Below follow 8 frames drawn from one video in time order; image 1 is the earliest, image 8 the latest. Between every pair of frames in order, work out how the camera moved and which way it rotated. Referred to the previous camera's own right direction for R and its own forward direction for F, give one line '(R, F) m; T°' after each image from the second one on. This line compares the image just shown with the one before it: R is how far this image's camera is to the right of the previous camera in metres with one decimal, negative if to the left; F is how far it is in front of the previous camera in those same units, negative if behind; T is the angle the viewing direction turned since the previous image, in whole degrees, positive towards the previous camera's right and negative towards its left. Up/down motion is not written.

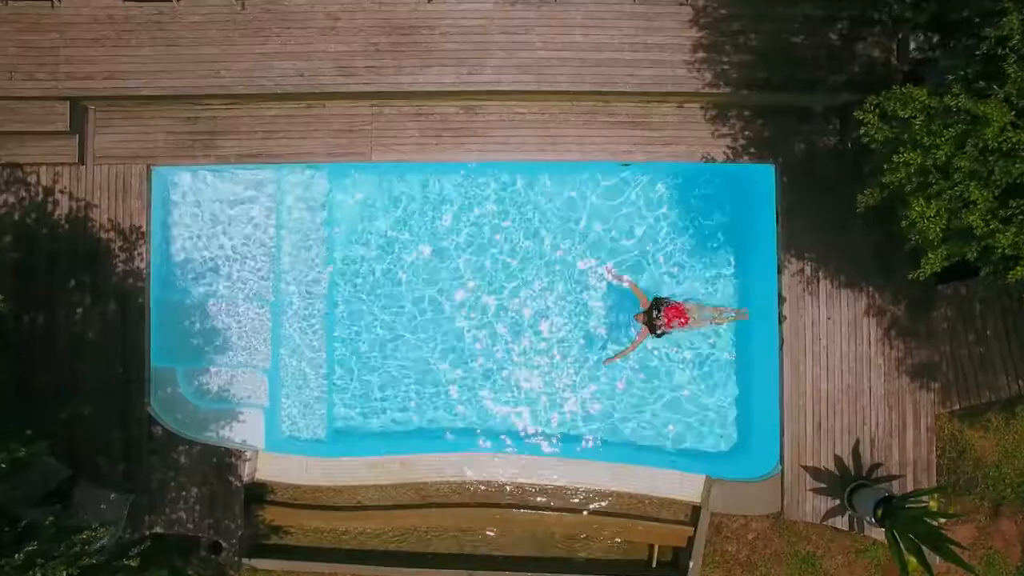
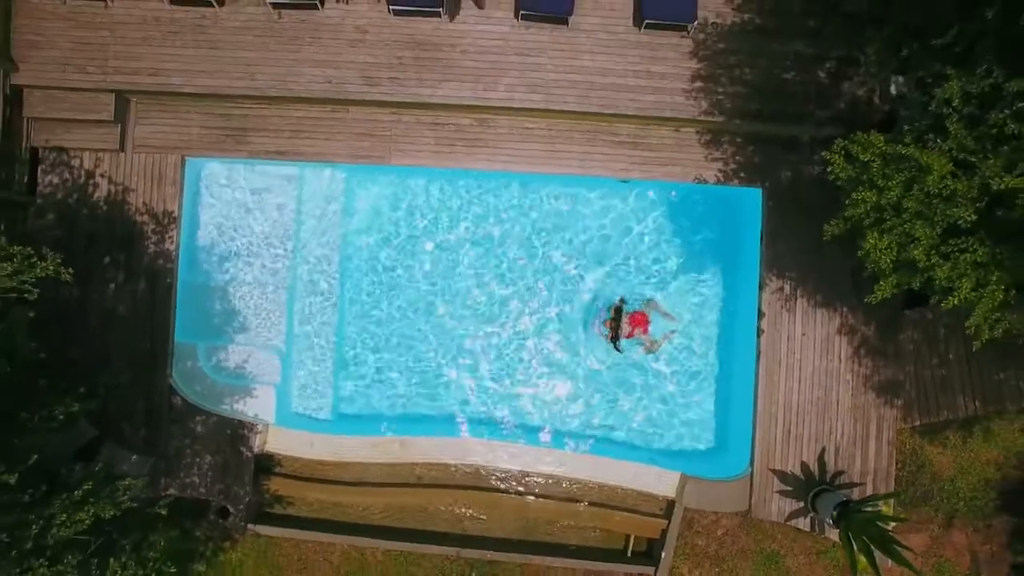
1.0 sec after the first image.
(0.0, -0.9) m; 0°
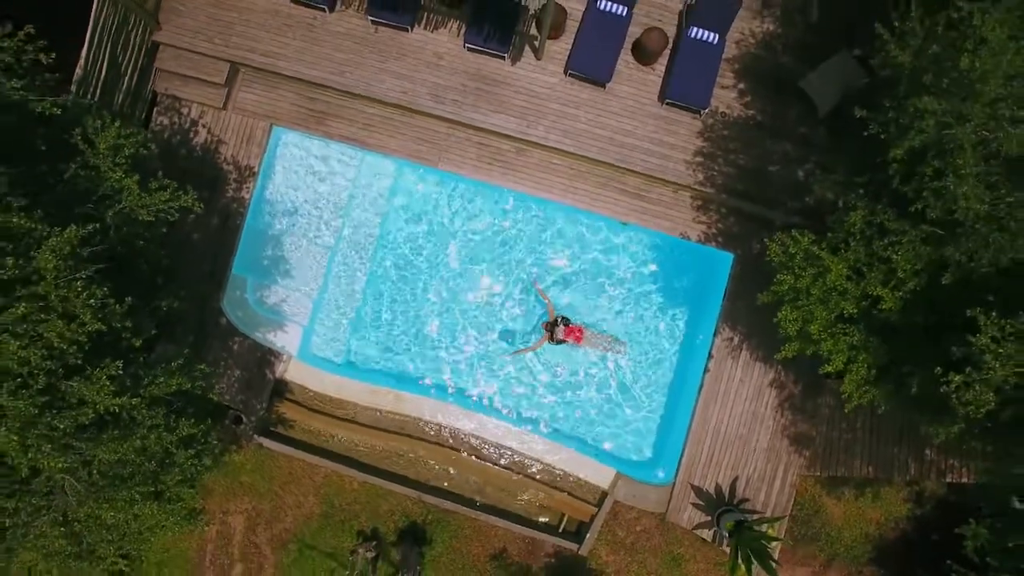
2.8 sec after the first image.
(0.0, -2.3) m; 0°
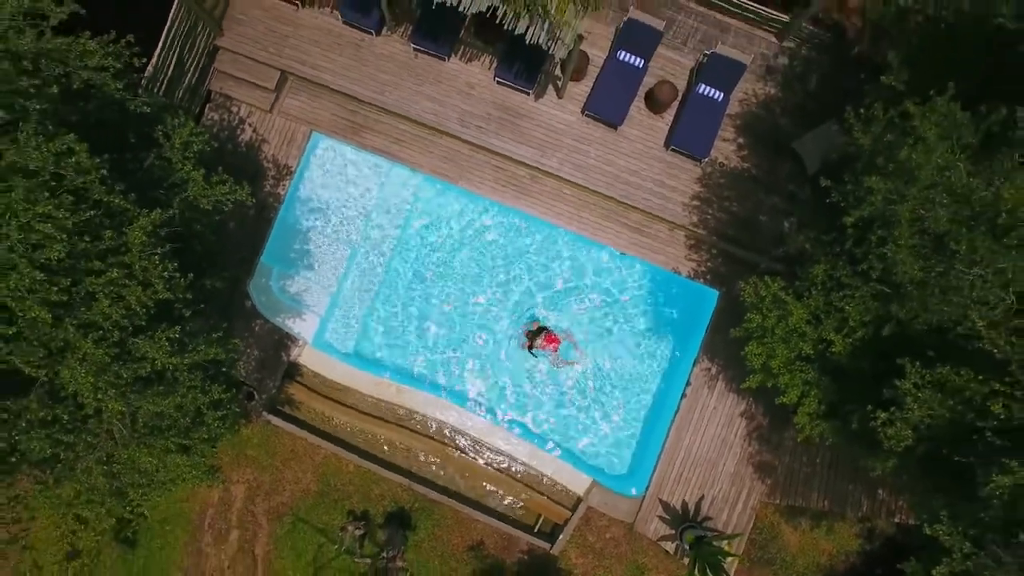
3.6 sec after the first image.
(0.0, -1.3) m; 0°
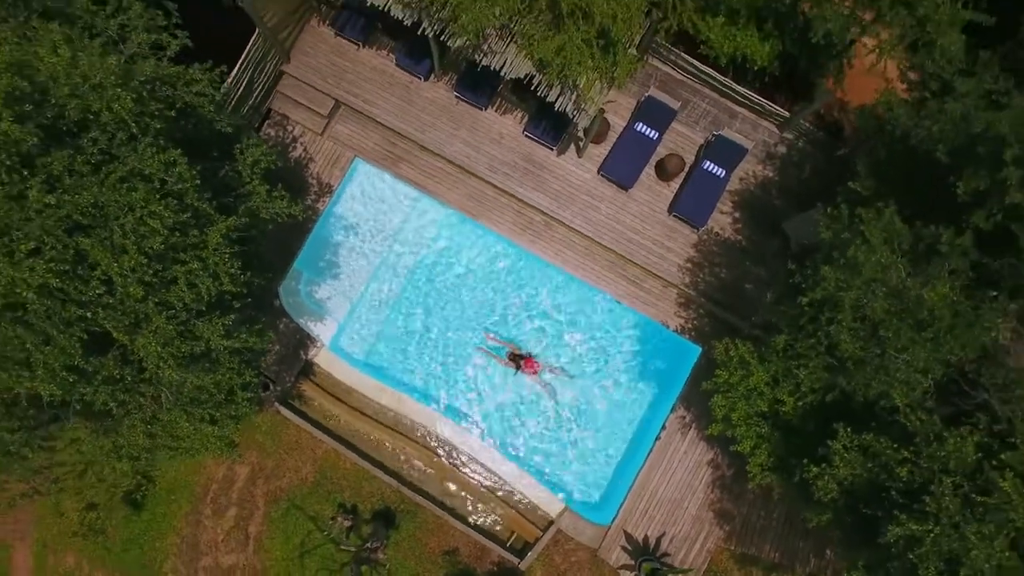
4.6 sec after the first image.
(0.0, -1.6) m; -1°
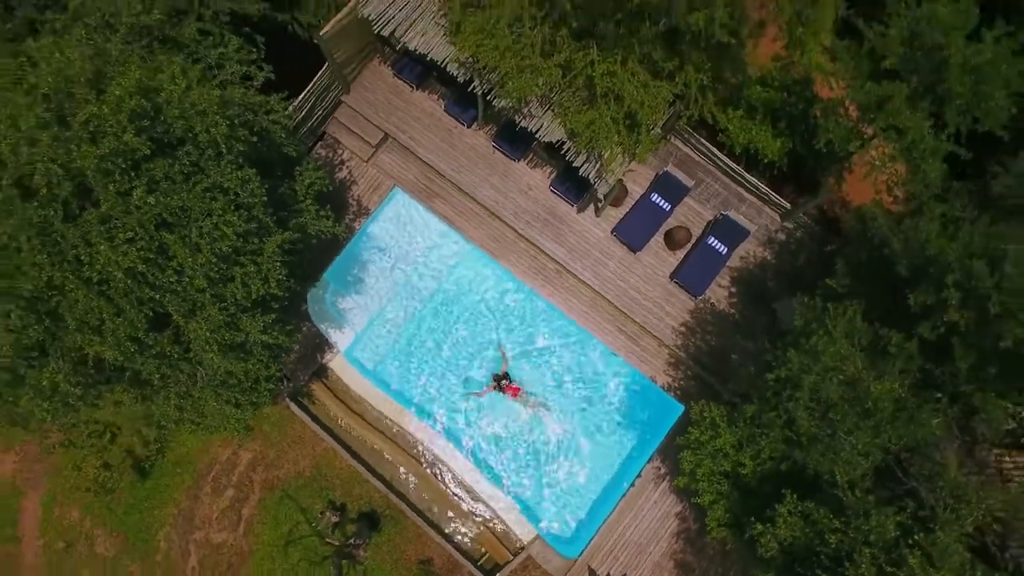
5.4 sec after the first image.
(0.0, -1.4) m; -1°
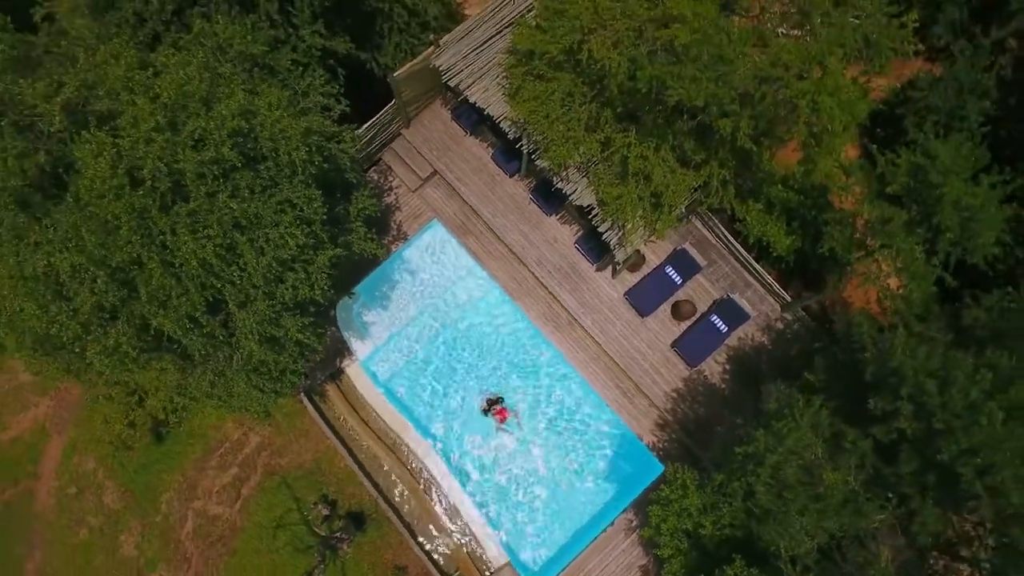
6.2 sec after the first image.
(+0.1, -1.4) m; -2°
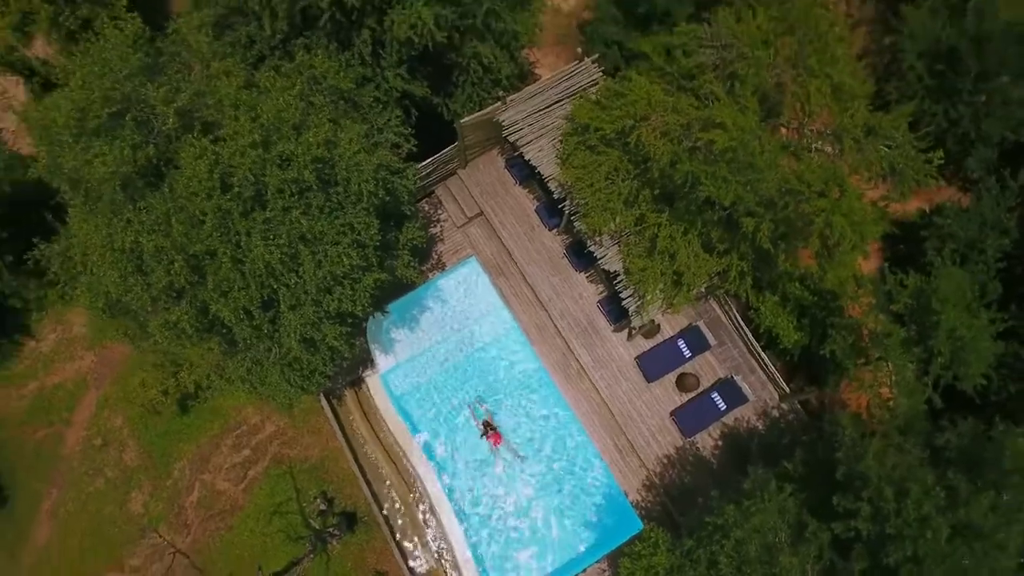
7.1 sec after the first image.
(+0.1, -1.4) m; -2°
